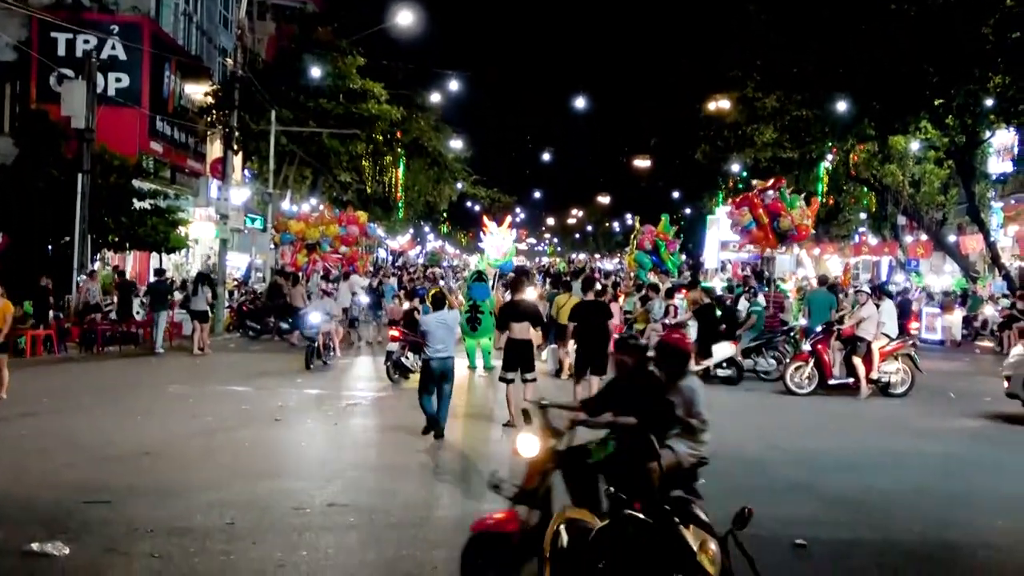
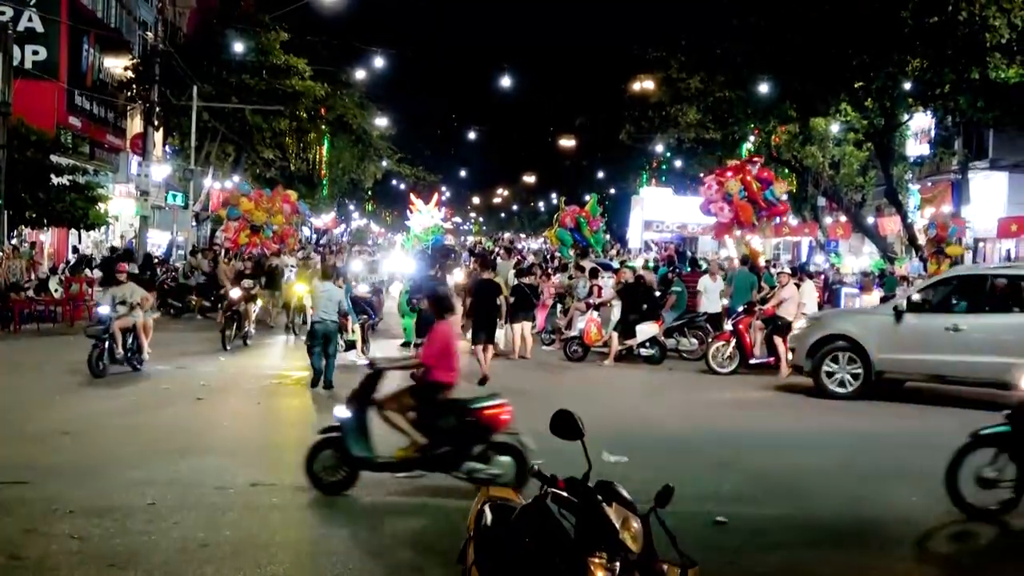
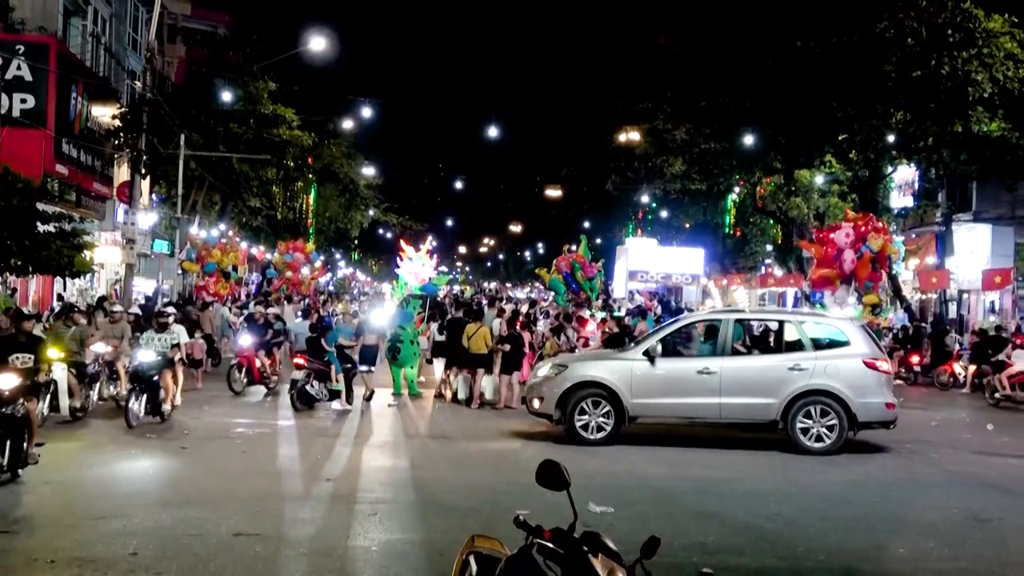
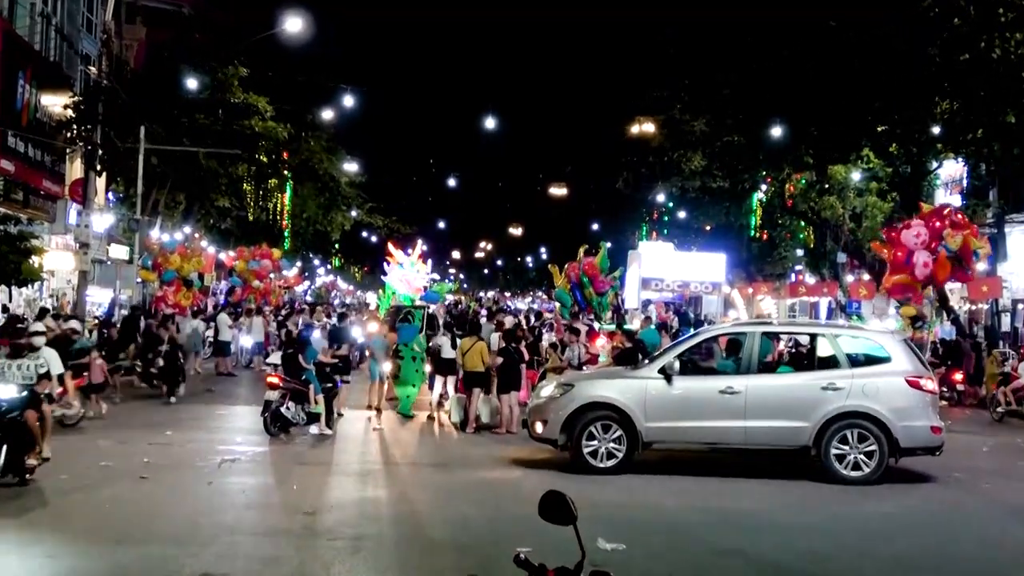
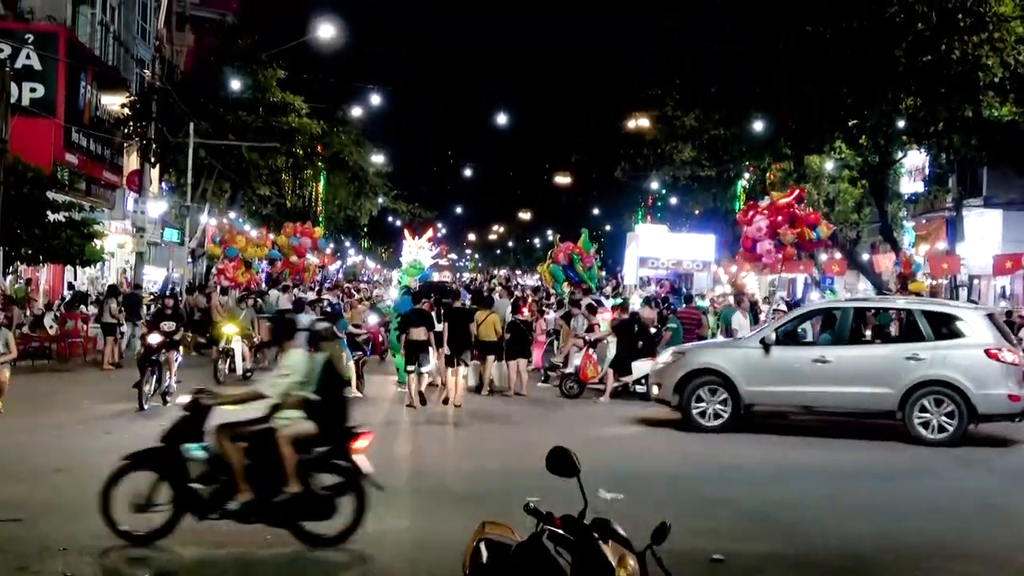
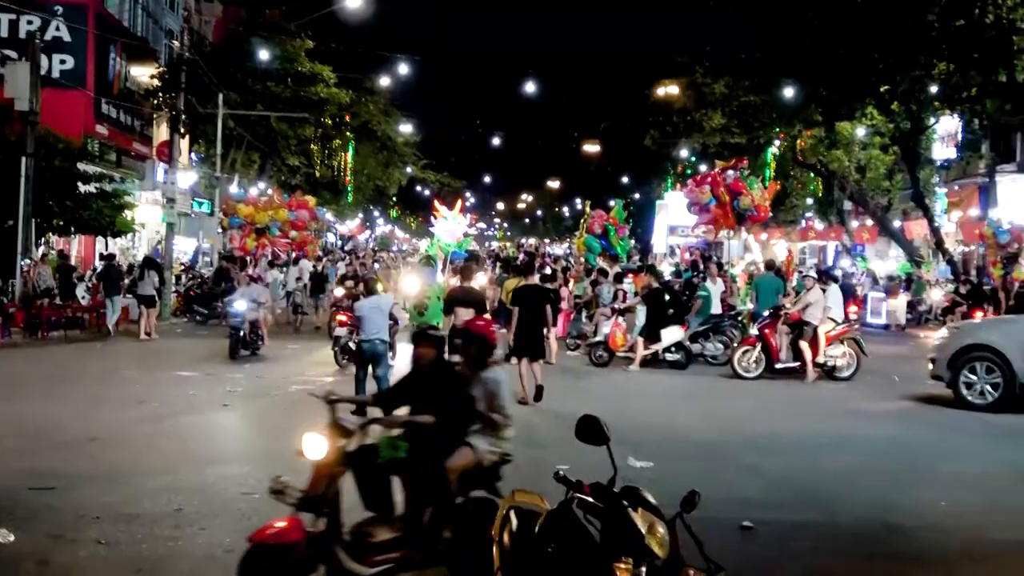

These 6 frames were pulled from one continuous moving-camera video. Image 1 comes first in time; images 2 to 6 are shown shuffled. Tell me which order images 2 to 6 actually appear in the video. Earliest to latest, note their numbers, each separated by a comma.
6, 2, 5, 3, 4
